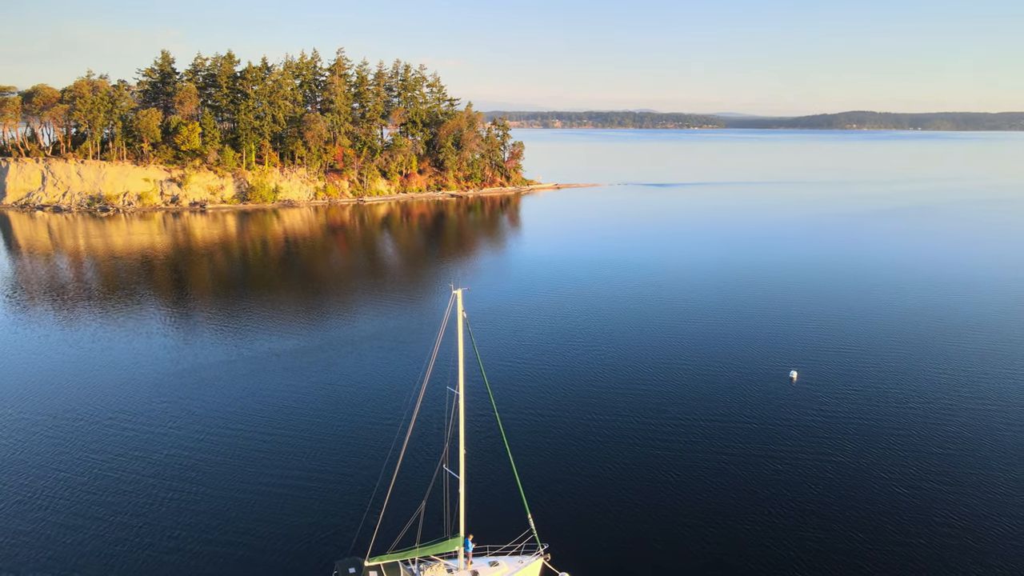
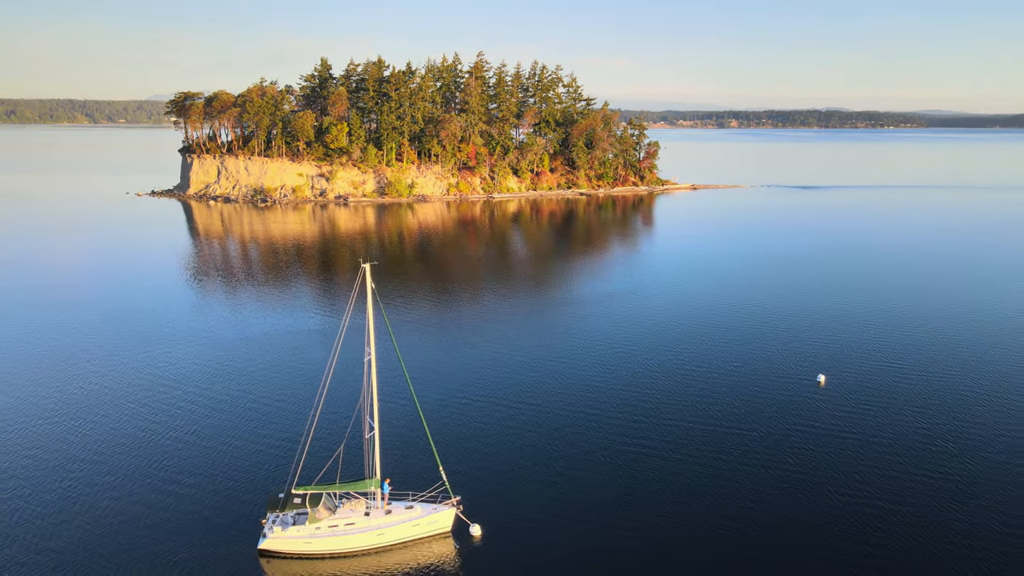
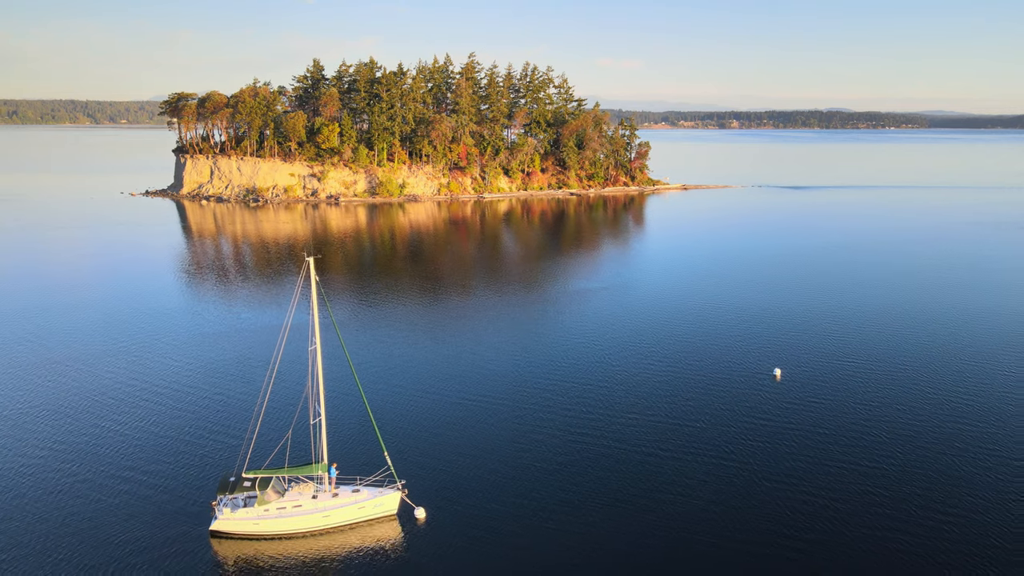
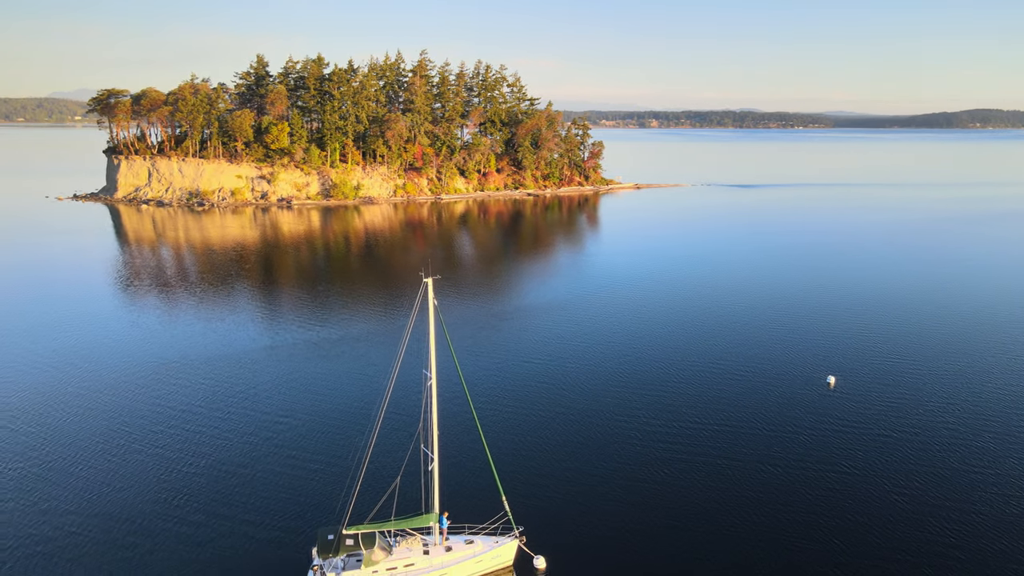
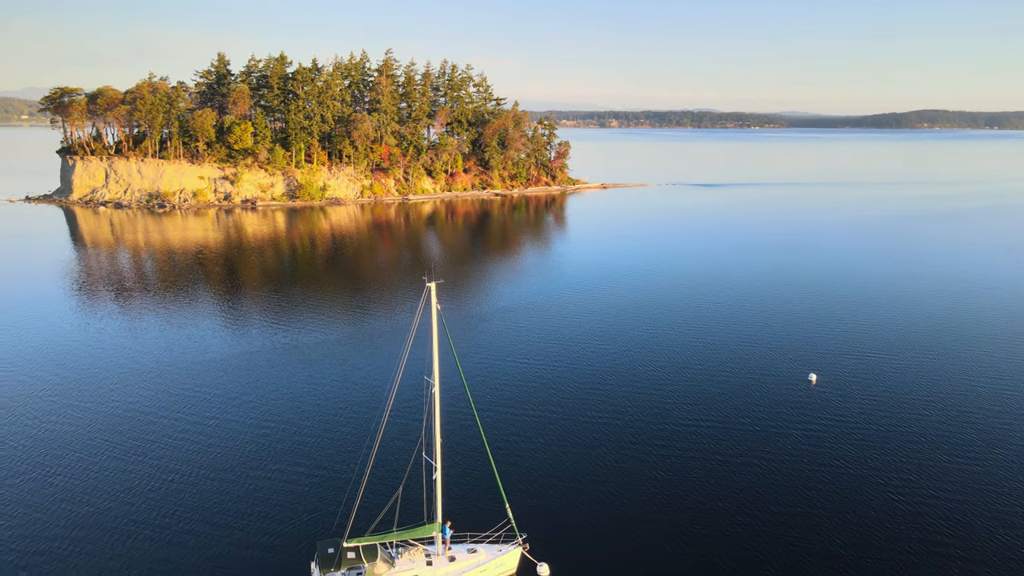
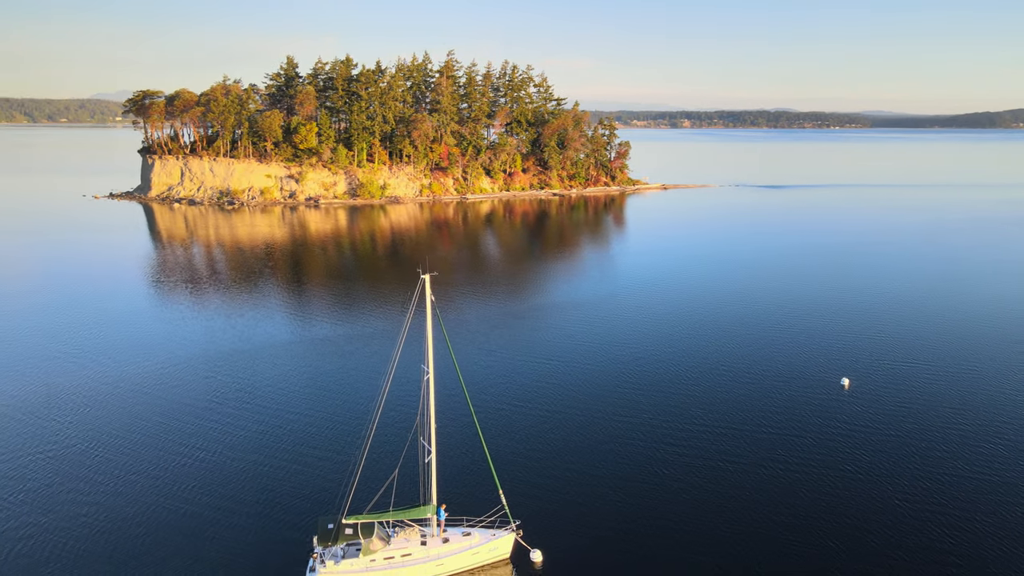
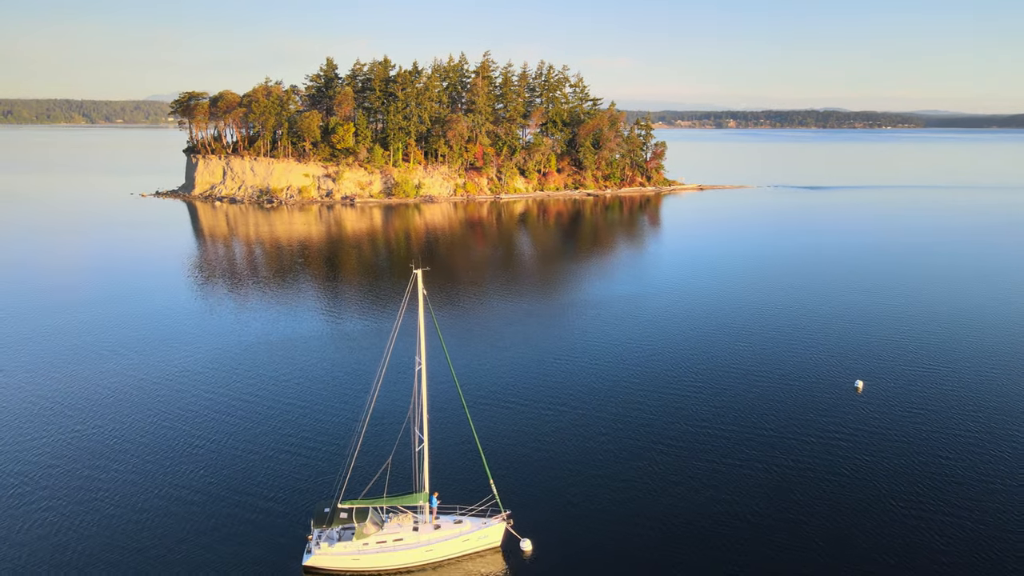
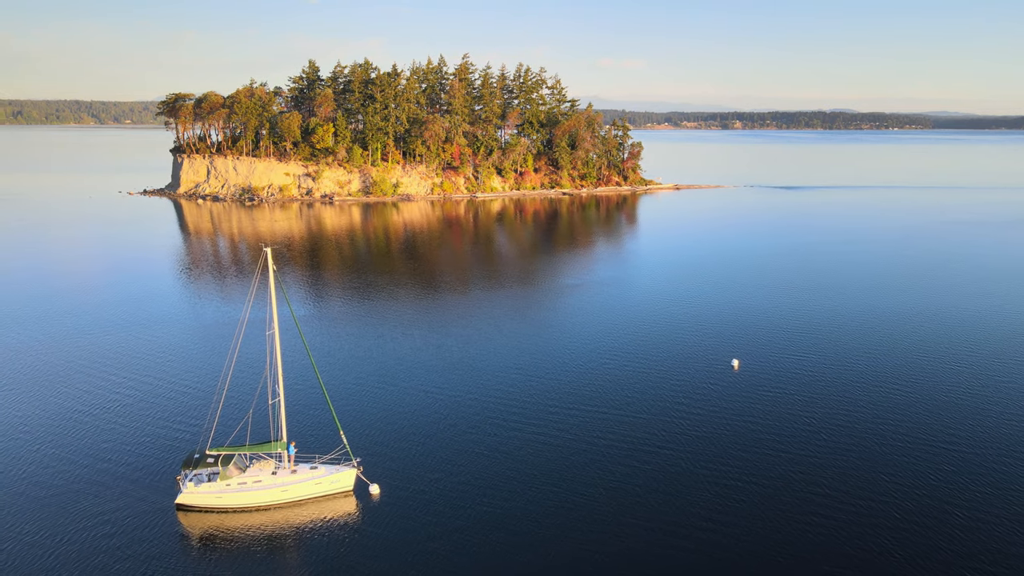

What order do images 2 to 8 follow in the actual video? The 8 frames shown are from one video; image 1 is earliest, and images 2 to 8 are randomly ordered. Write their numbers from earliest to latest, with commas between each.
5, 4, 6, 7, 2, 3, 8
